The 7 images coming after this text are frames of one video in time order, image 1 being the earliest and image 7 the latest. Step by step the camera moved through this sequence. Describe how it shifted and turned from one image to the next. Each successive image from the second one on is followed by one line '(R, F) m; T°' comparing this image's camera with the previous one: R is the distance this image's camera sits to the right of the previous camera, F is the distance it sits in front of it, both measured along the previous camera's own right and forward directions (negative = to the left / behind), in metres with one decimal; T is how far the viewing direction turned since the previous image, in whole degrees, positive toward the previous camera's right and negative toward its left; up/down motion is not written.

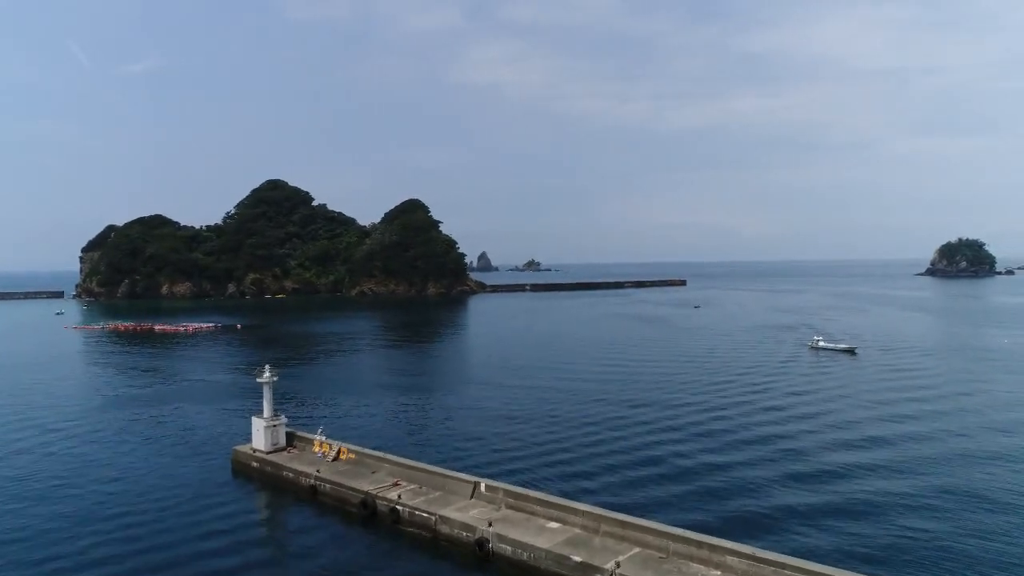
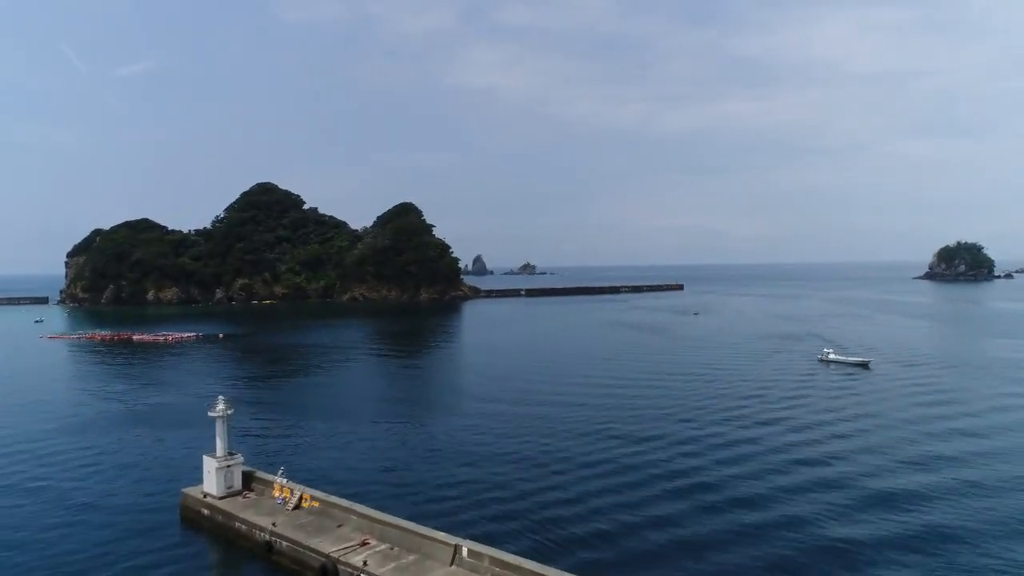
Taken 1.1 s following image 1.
(+0.1, +2.2) m; +1°
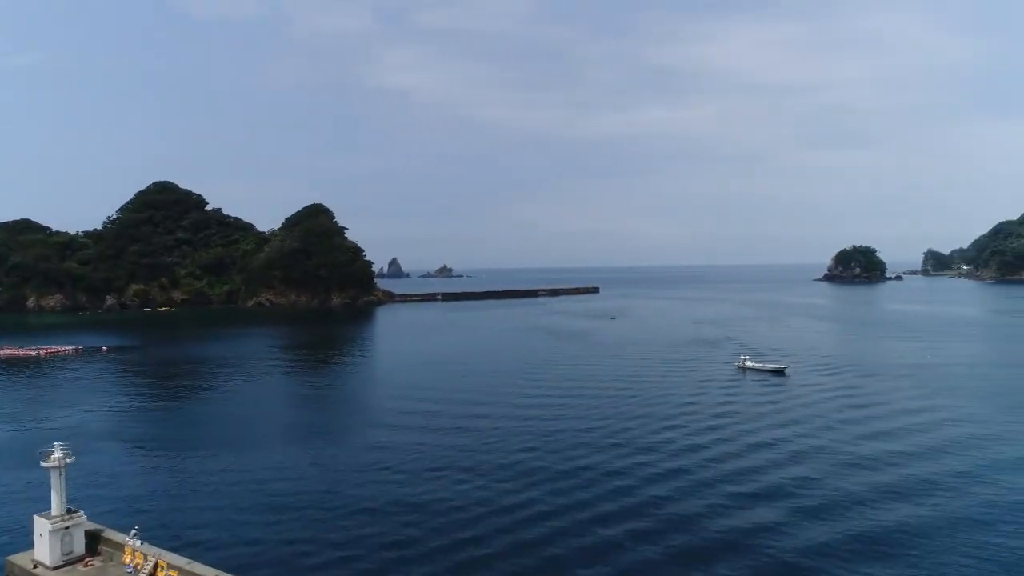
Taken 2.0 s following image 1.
(+0.3, +1.9) m; +7°
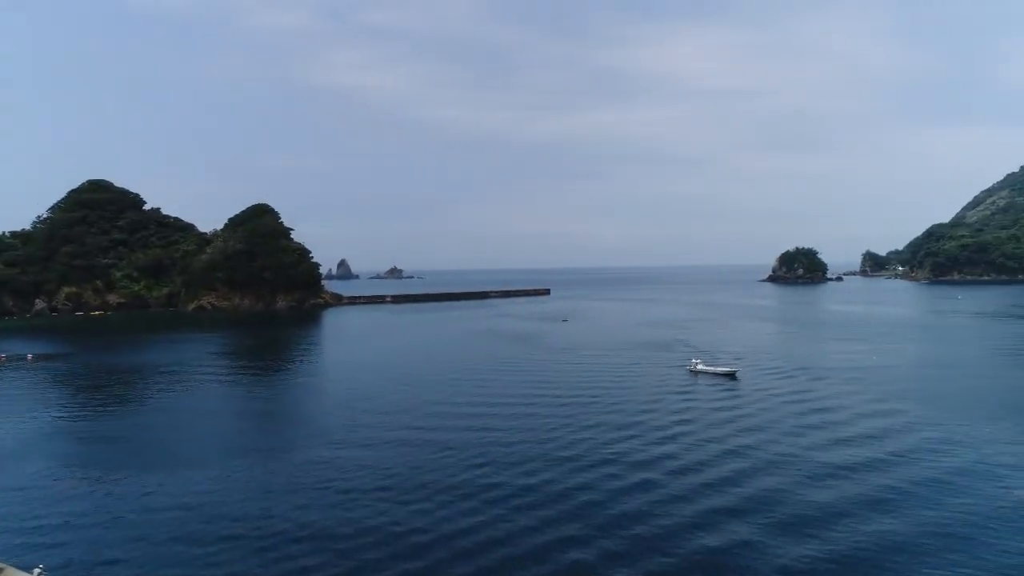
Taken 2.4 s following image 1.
(+0.1, +0.7) m; +4°
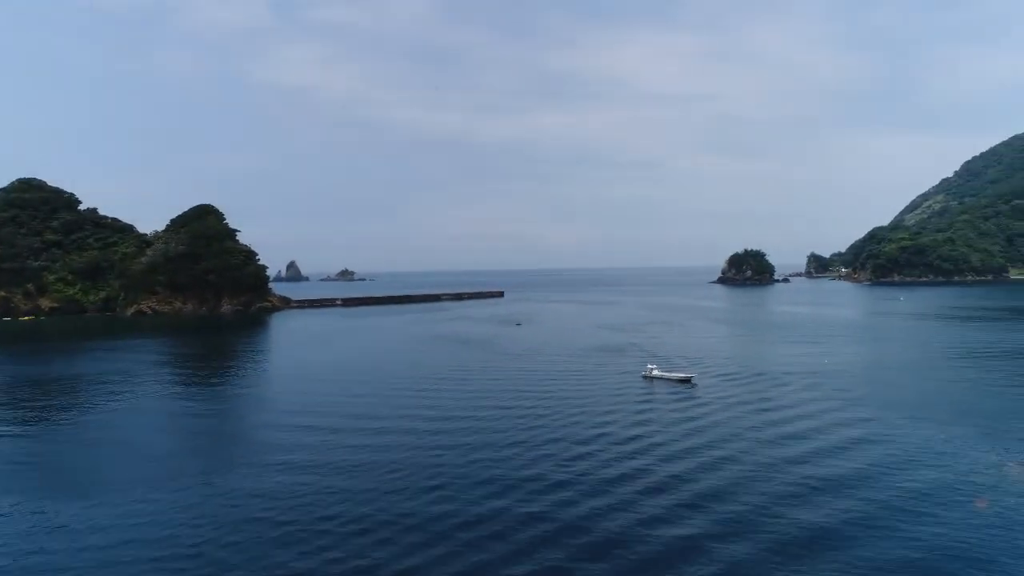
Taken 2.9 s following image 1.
(+0.1, +0.9) m; +4°
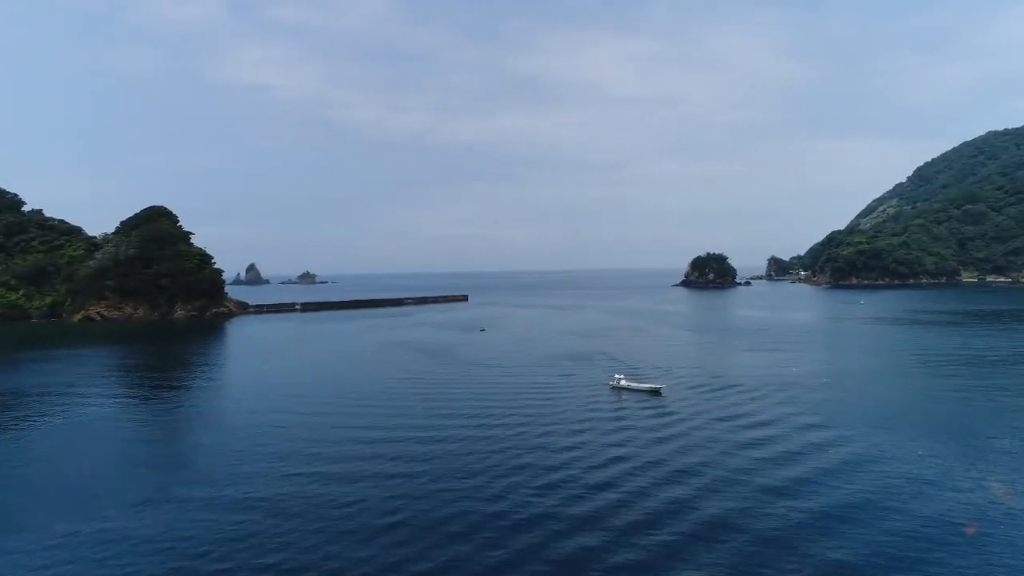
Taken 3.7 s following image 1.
(+0.1, +1.1) m; +3°
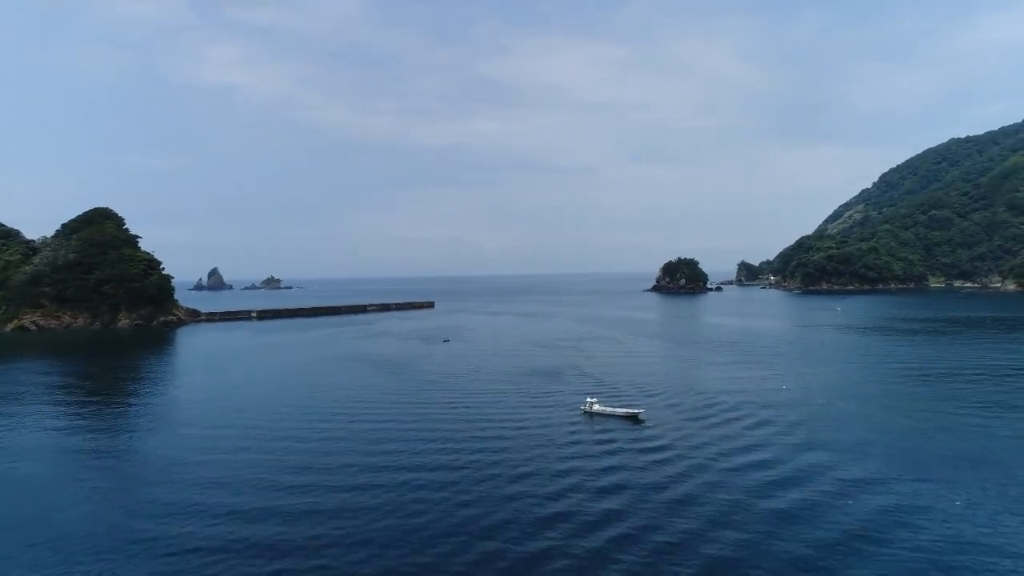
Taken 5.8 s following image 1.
(+0.3, +3.4) m; +3°
